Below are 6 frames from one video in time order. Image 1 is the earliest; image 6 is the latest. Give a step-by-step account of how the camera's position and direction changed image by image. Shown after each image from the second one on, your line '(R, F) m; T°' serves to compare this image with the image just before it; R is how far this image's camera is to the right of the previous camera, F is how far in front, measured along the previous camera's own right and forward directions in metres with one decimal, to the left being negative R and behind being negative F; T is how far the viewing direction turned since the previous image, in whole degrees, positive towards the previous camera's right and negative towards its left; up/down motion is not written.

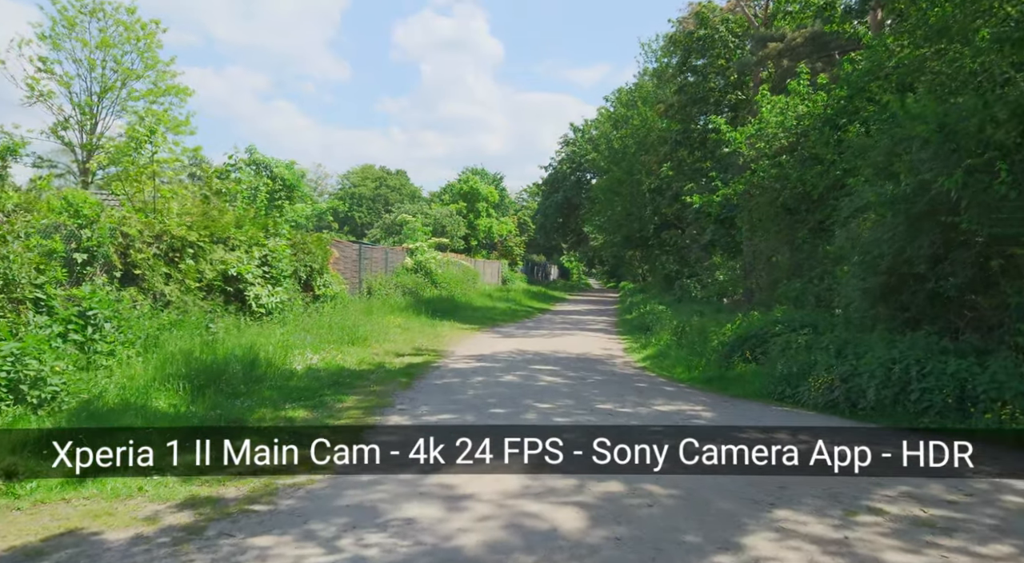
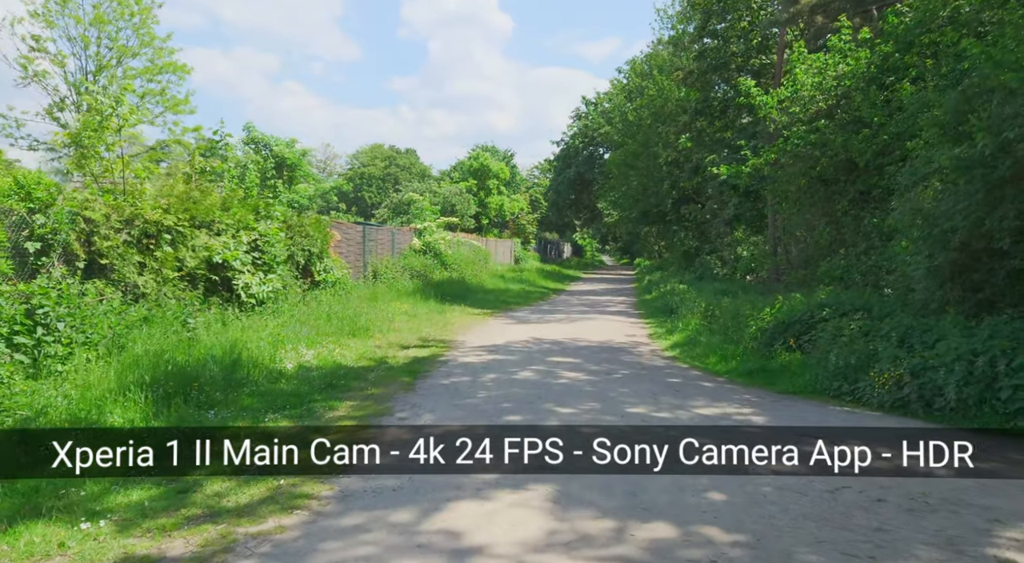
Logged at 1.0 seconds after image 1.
(0.0, +1.4) m; -1°
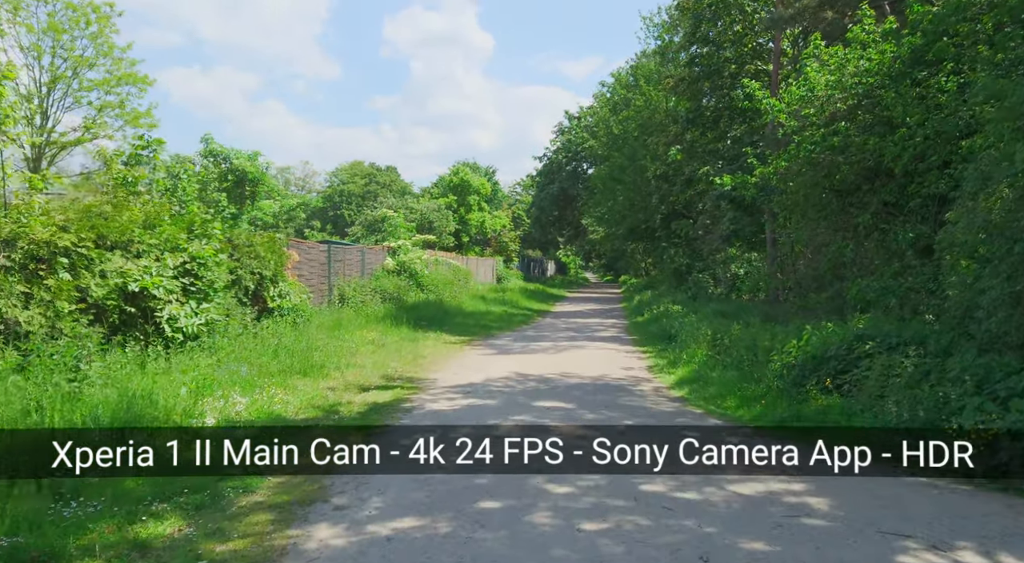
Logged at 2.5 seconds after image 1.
(+0.1, +2.1) m; +1°
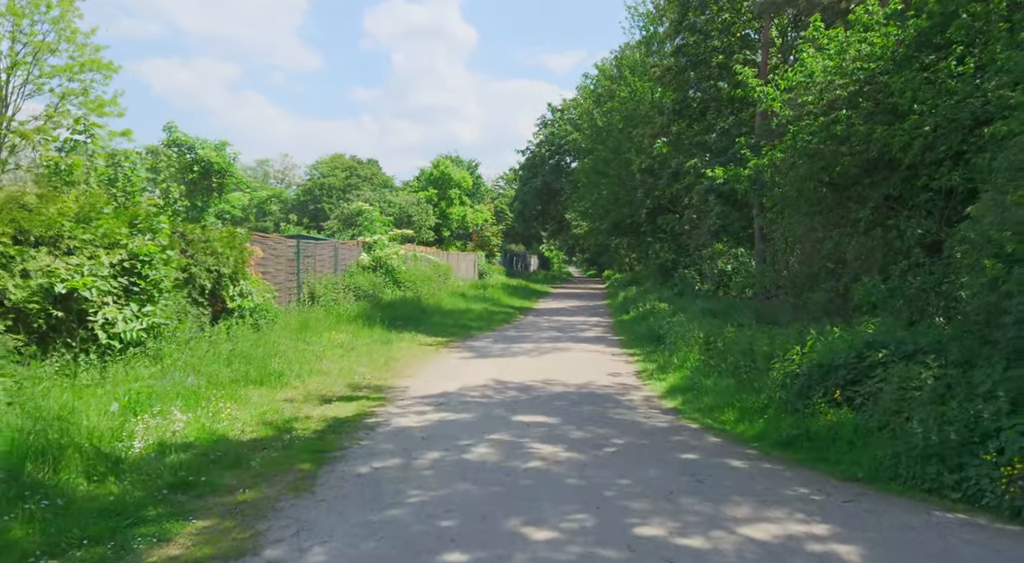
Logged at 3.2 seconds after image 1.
(+0.1, +1.0) m; +1°
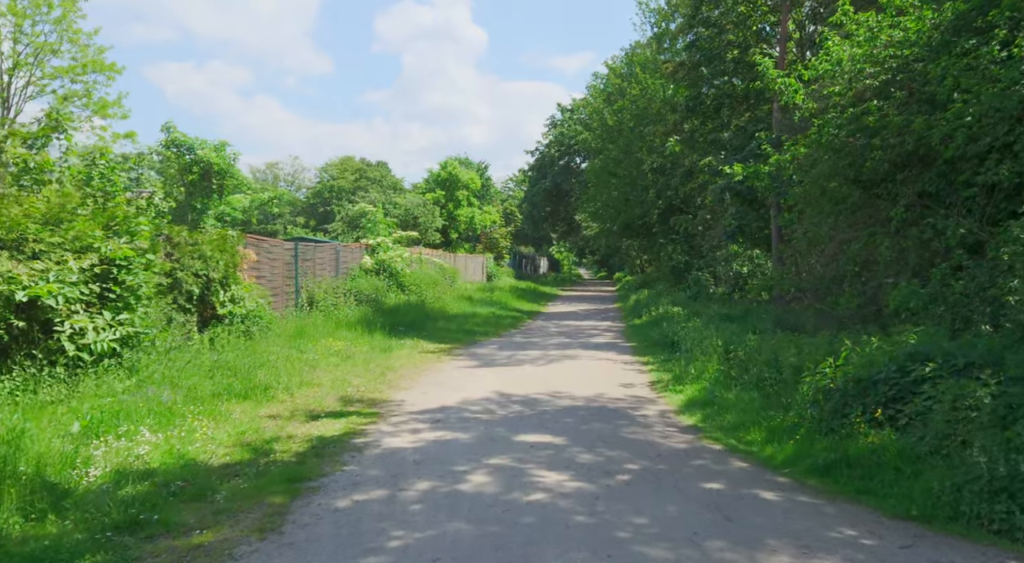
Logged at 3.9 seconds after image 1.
(+0.1, +0.9) m; -1°
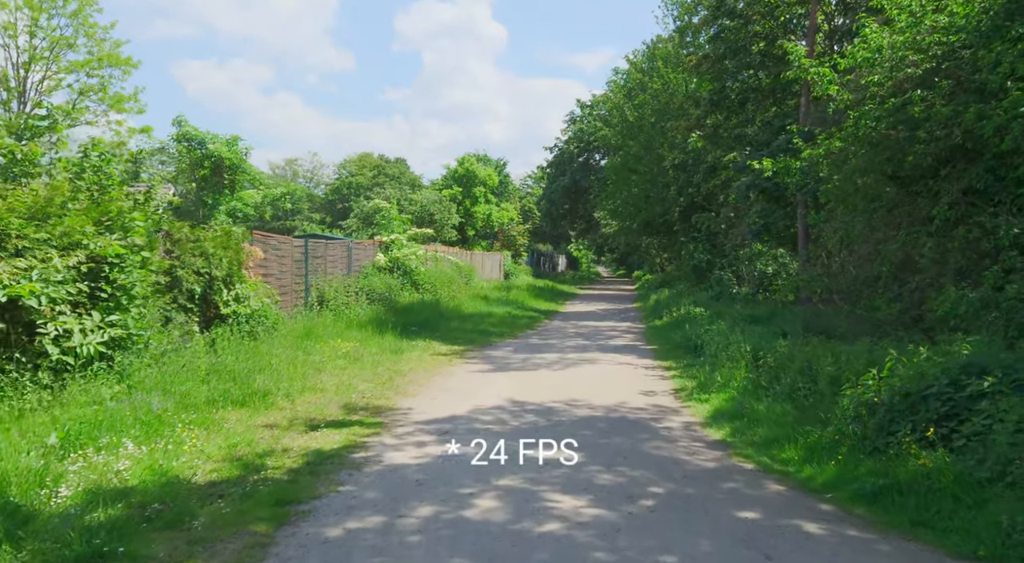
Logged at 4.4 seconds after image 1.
(0.0, +0.7) m; -1°
